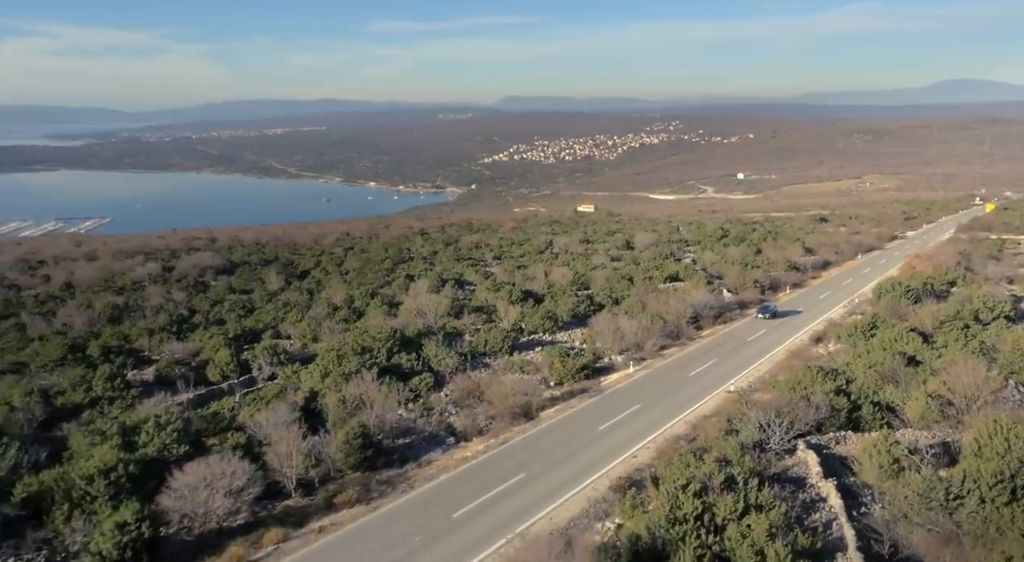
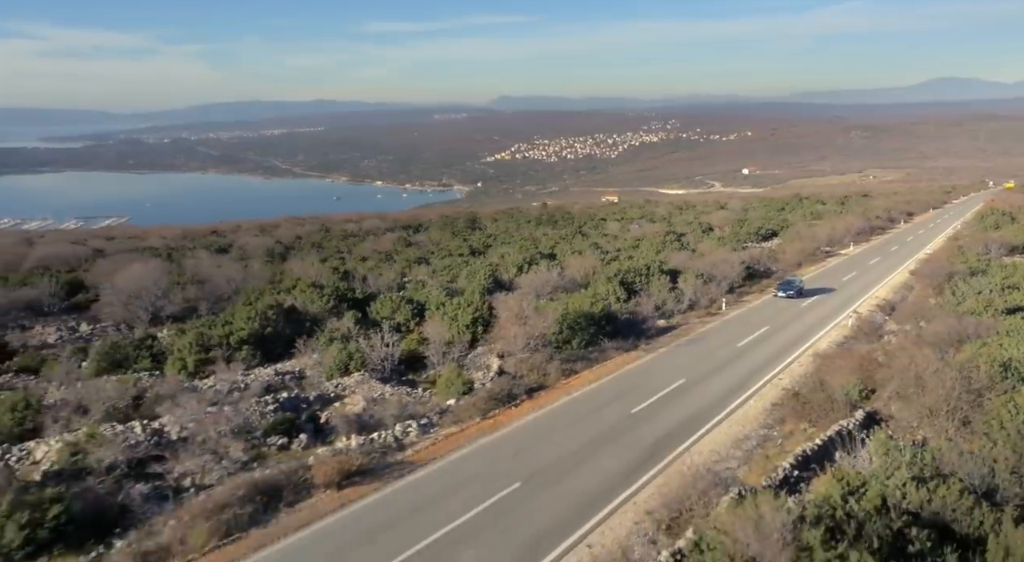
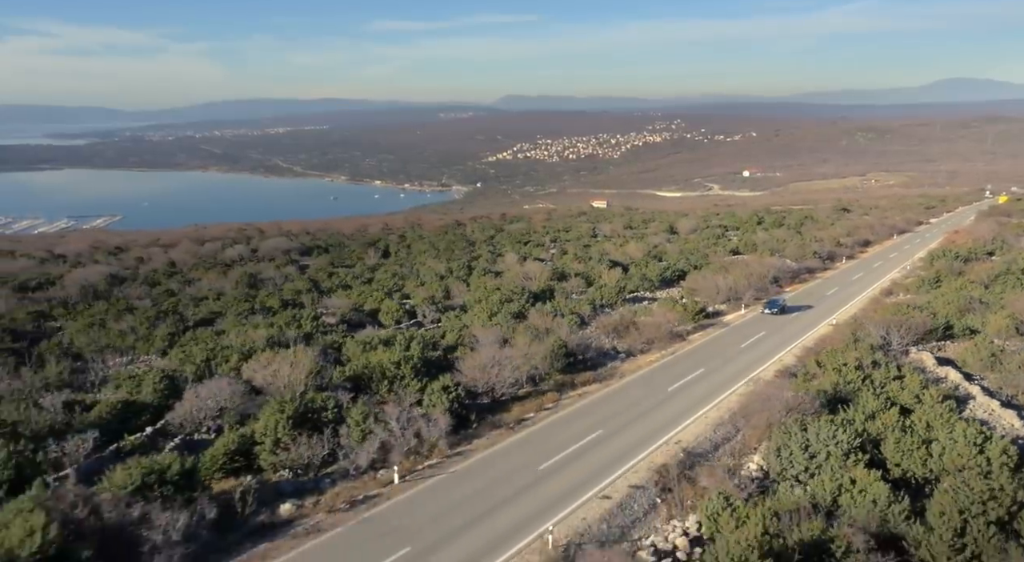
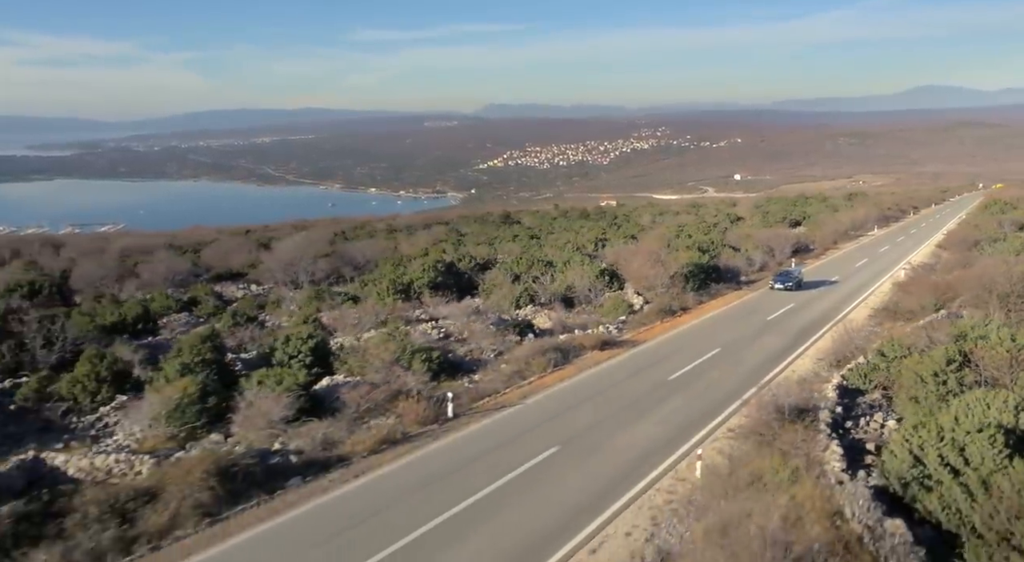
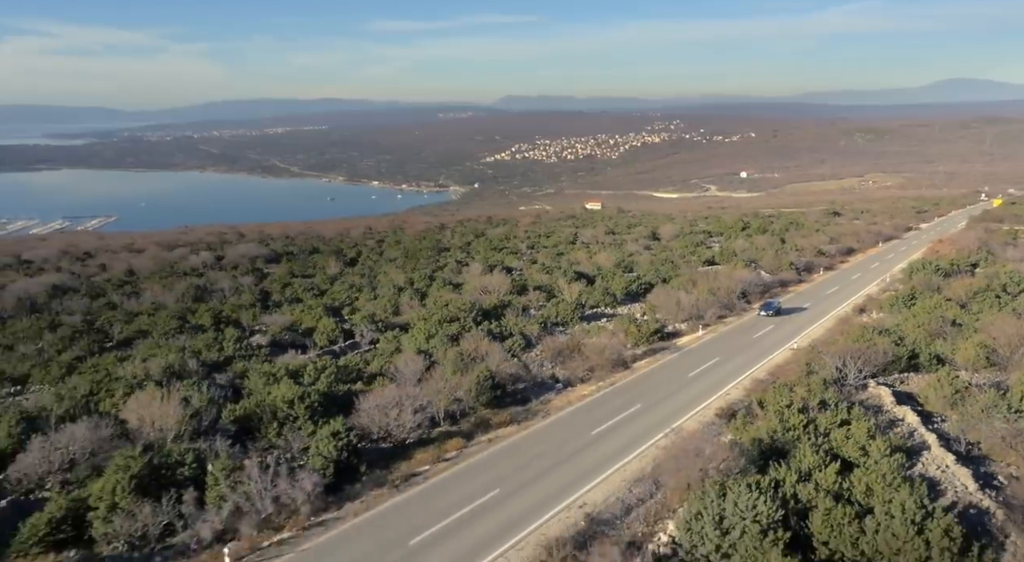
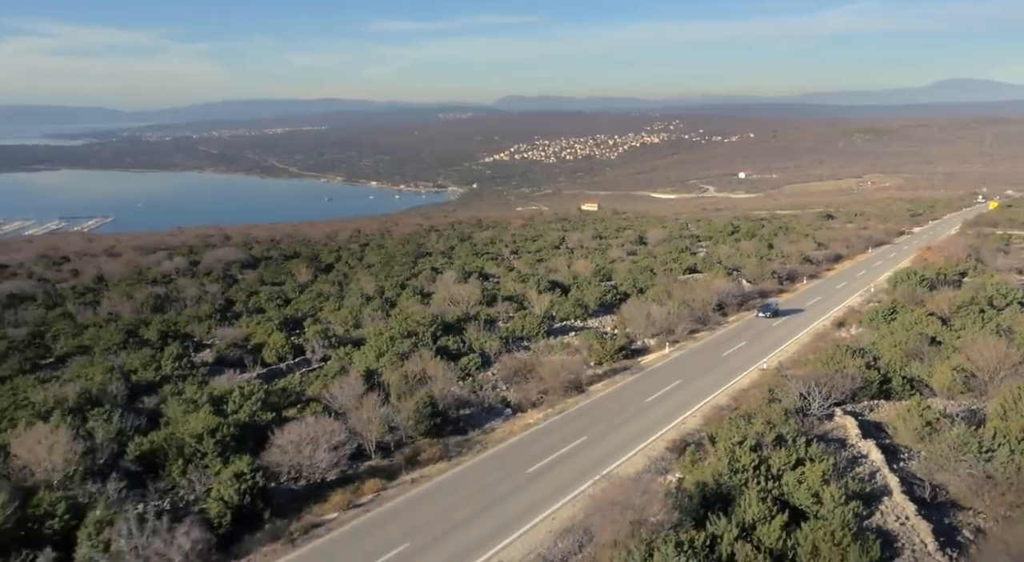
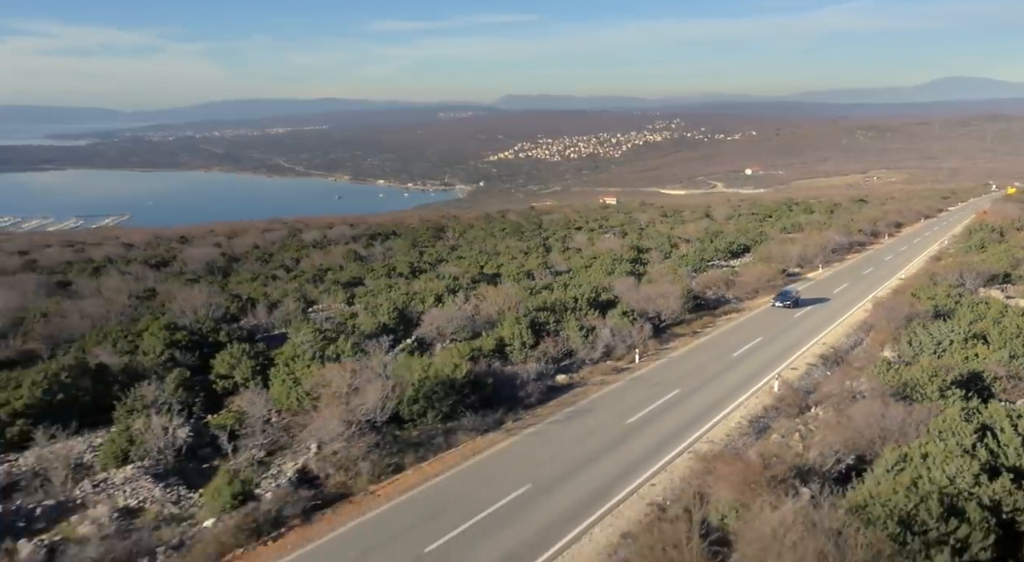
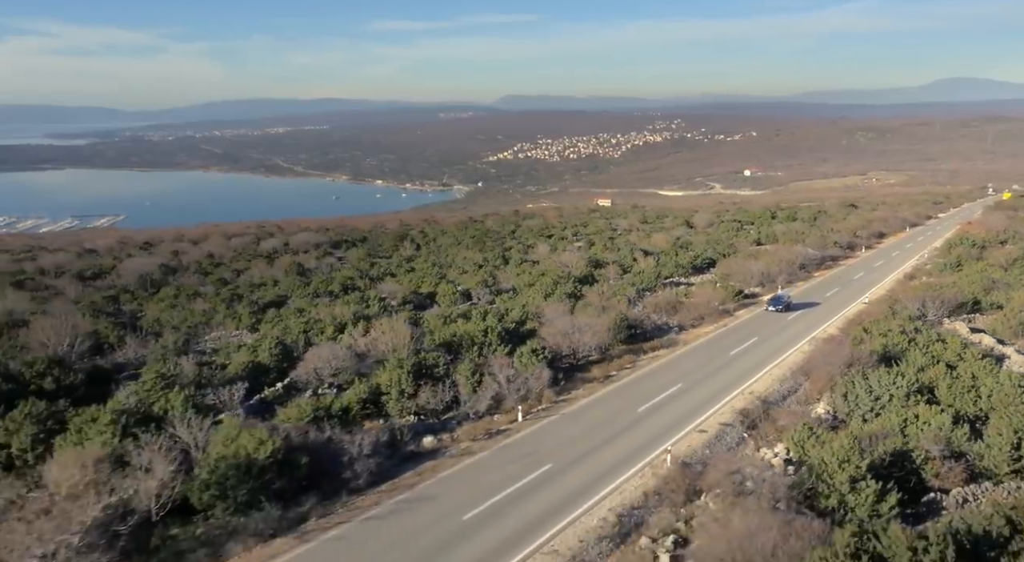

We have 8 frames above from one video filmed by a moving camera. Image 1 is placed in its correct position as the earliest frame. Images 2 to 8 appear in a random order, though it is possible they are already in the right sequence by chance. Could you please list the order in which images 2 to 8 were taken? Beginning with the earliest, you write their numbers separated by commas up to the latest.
6, 5, 3, 8, 7, 2, 4
